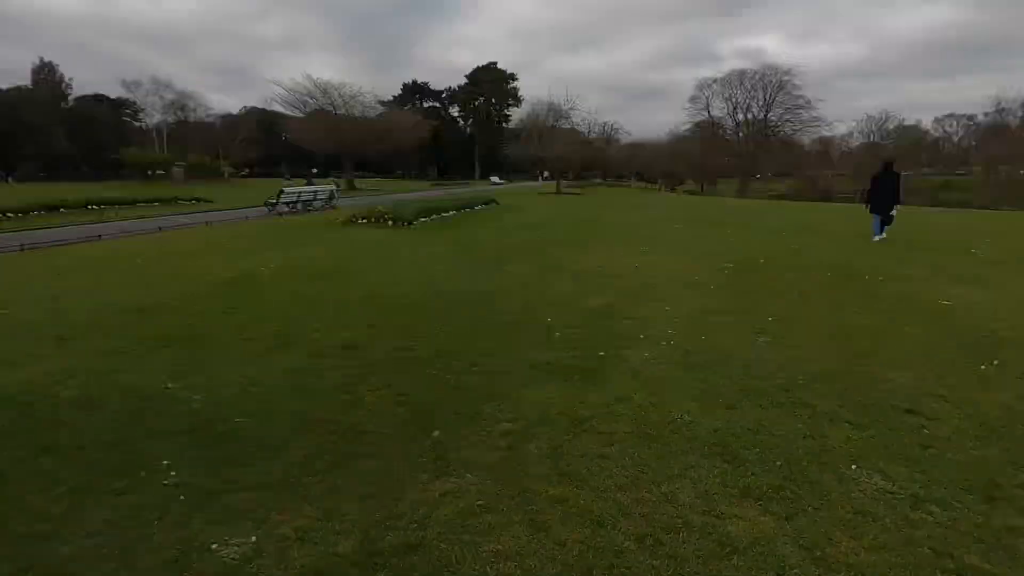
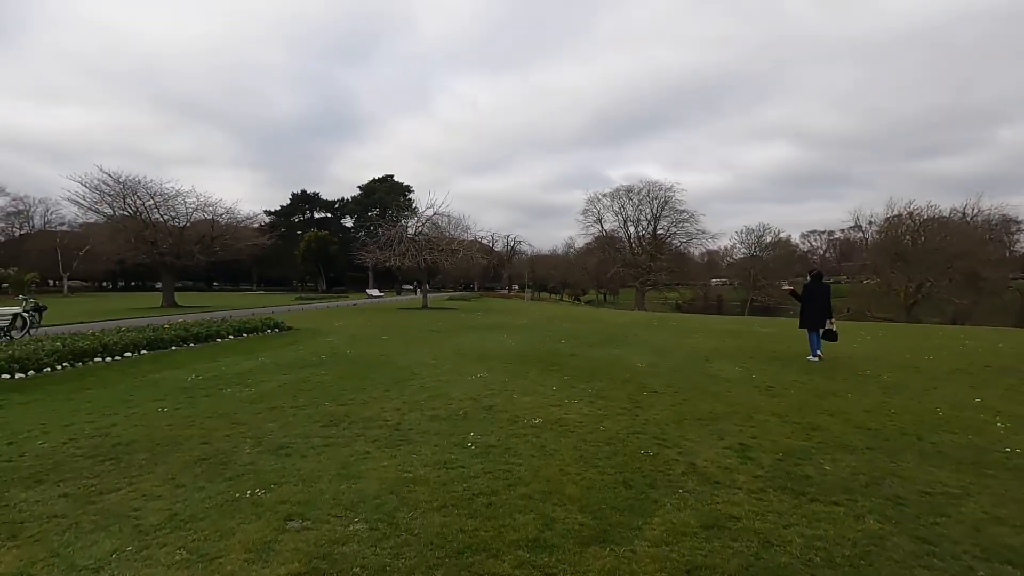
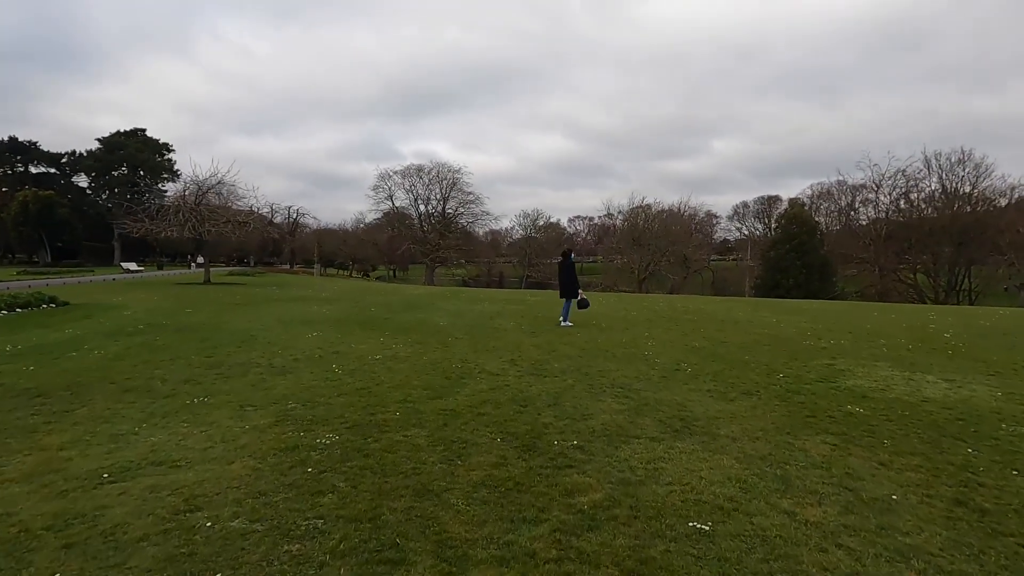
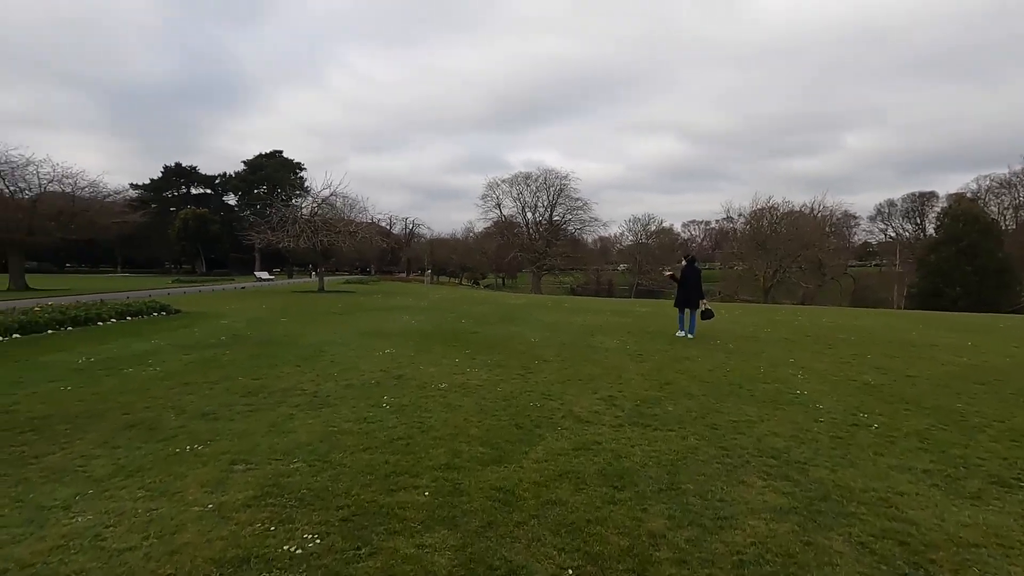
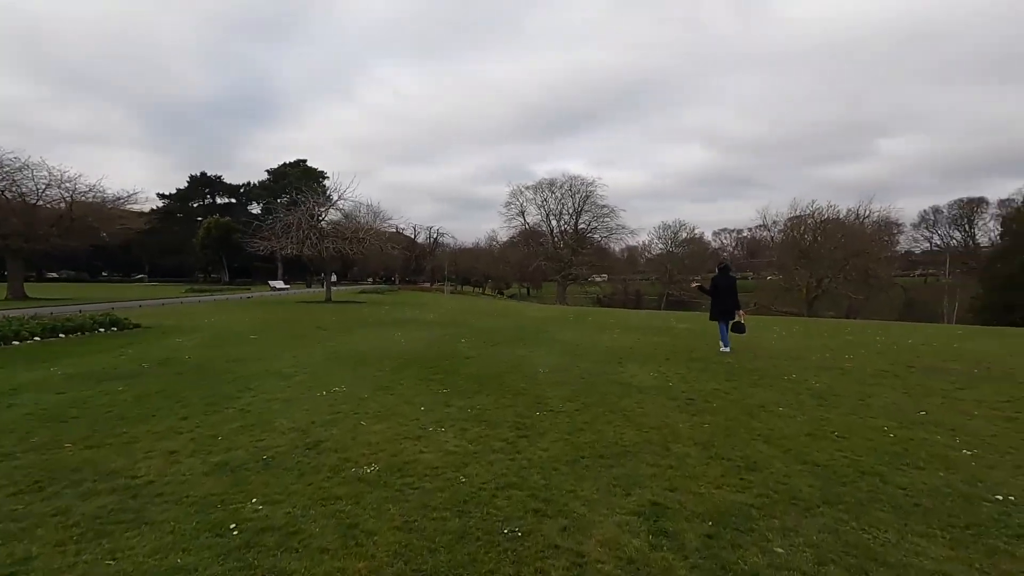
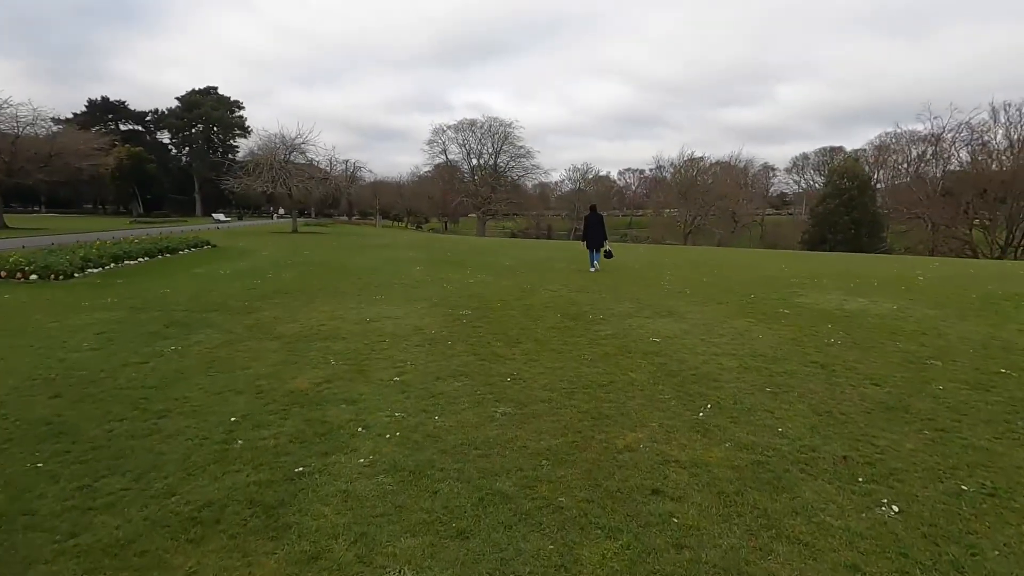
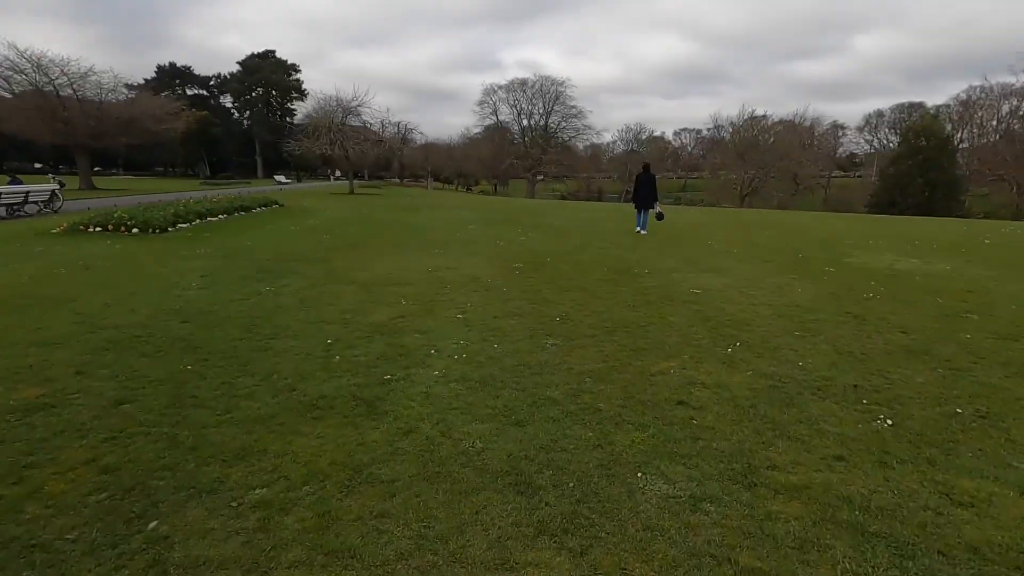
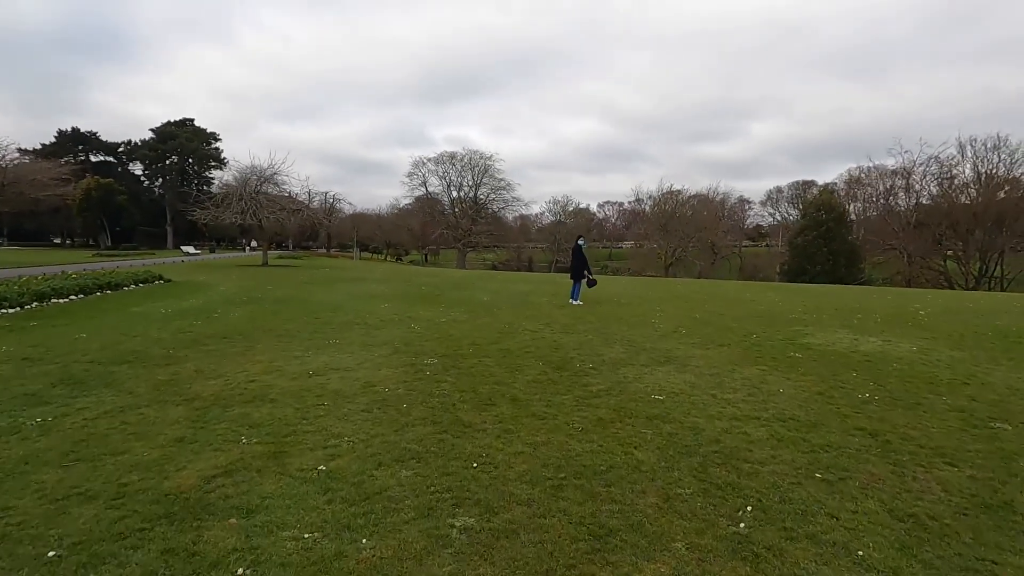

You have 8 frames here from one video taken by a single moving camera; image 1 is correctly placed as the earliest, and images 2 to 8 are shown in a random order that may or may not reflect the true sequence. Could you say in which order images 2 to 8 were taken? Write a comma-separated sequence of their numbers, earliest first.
7, 6, 8, 3, 4, 2, 5
